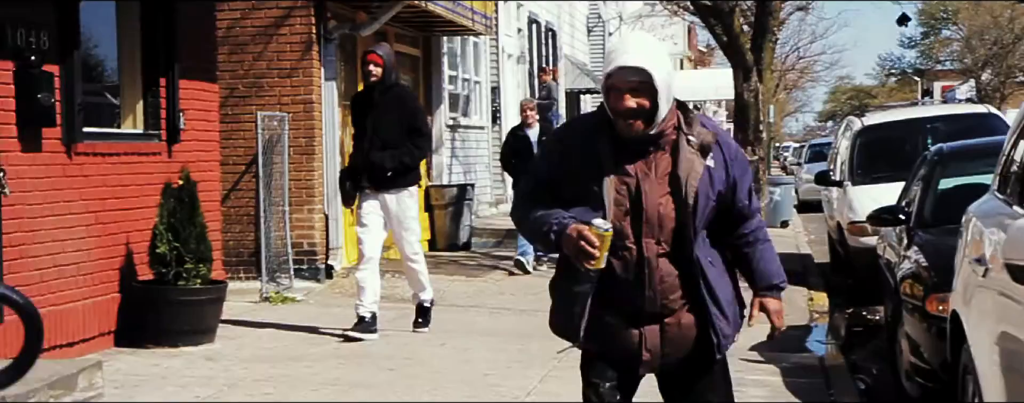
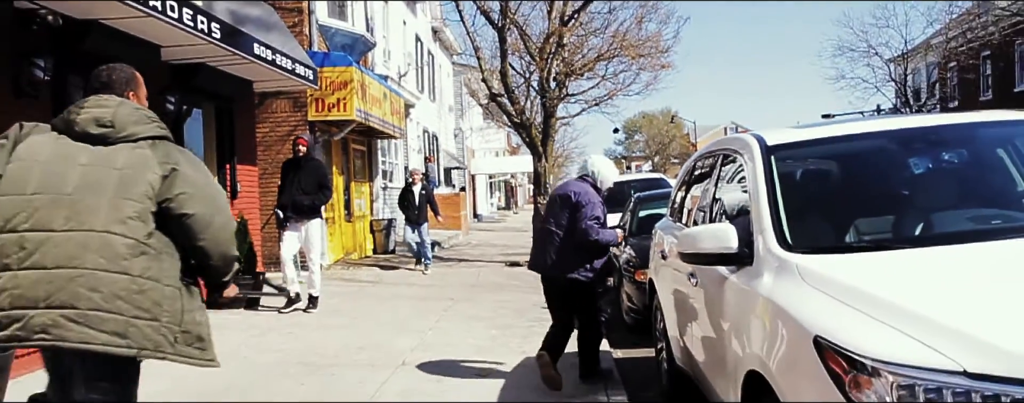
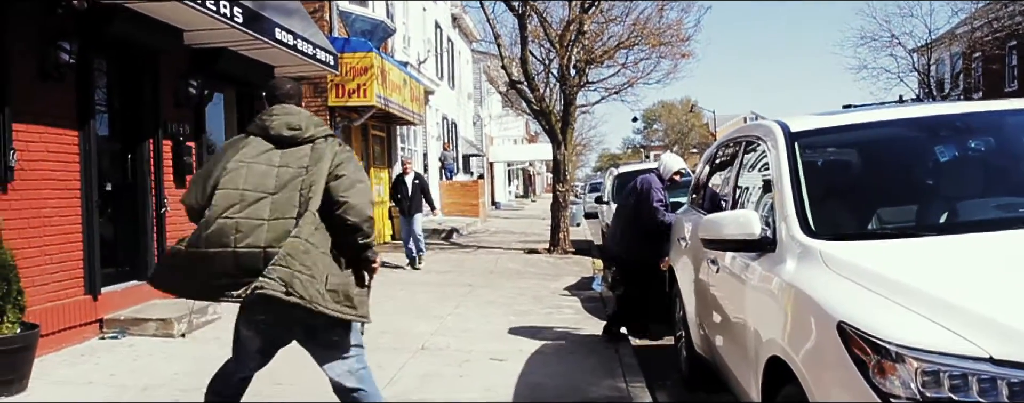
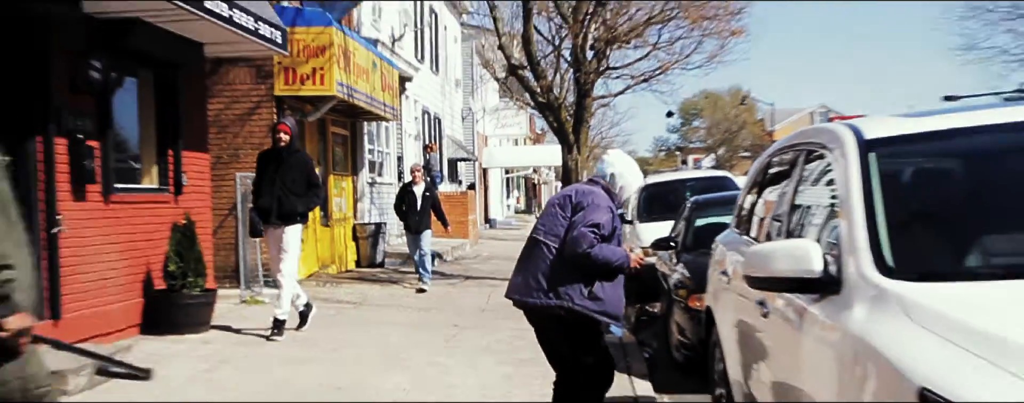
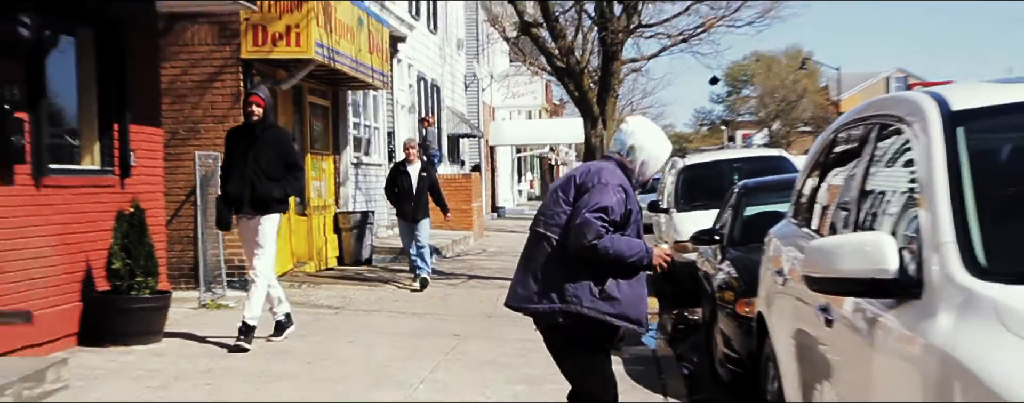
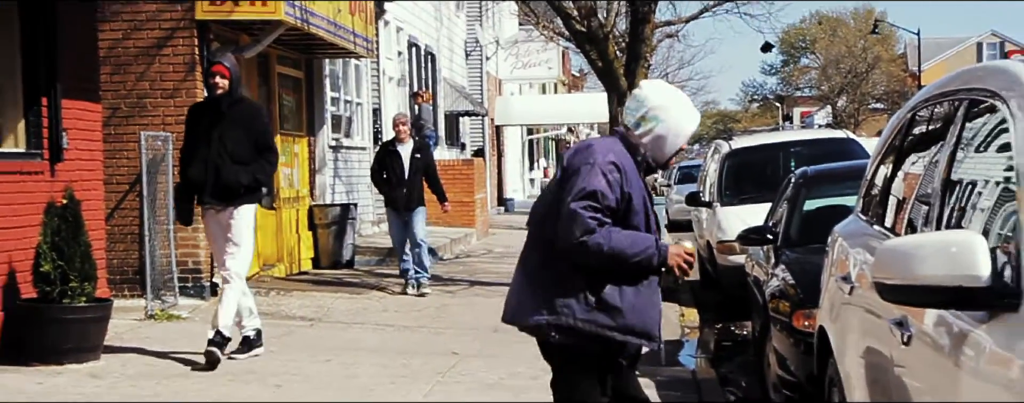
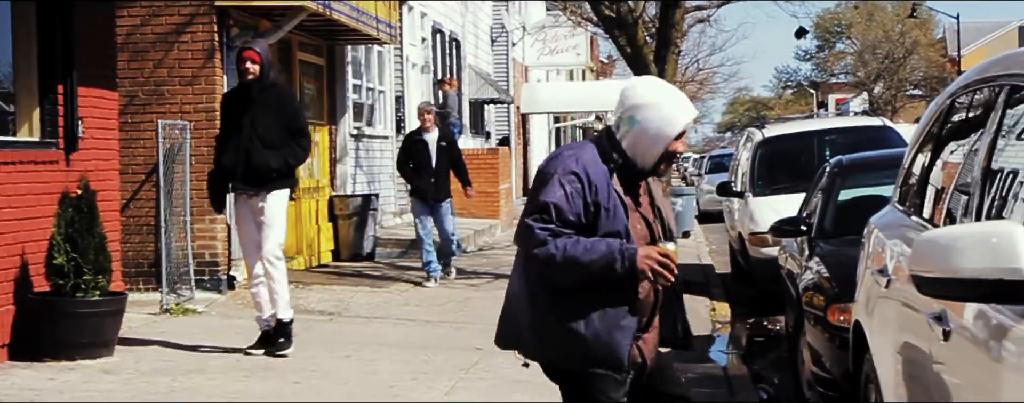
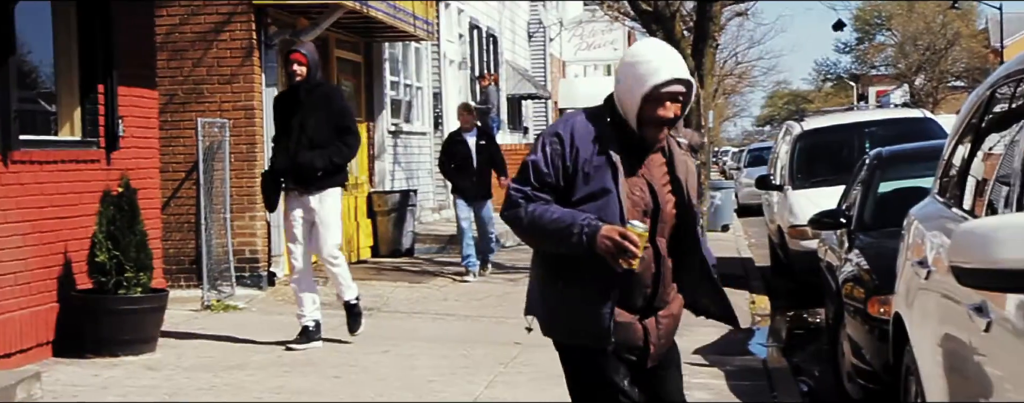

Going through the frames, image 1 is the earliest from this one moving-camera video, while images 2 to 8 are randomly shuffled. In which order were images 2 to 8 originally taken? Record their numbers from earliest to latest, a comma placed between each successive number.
8, 7, 6, 5, 4, 2, 3
